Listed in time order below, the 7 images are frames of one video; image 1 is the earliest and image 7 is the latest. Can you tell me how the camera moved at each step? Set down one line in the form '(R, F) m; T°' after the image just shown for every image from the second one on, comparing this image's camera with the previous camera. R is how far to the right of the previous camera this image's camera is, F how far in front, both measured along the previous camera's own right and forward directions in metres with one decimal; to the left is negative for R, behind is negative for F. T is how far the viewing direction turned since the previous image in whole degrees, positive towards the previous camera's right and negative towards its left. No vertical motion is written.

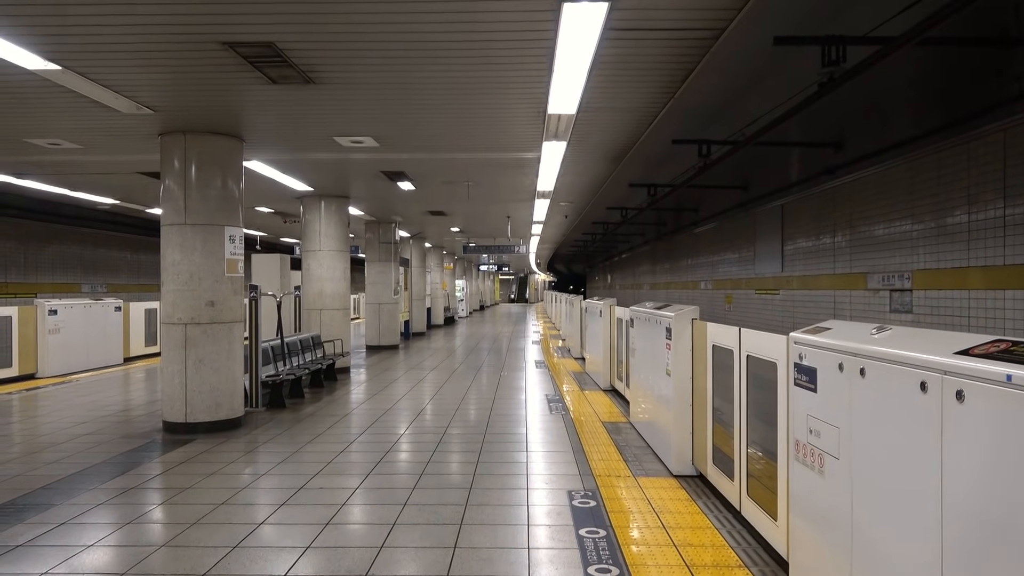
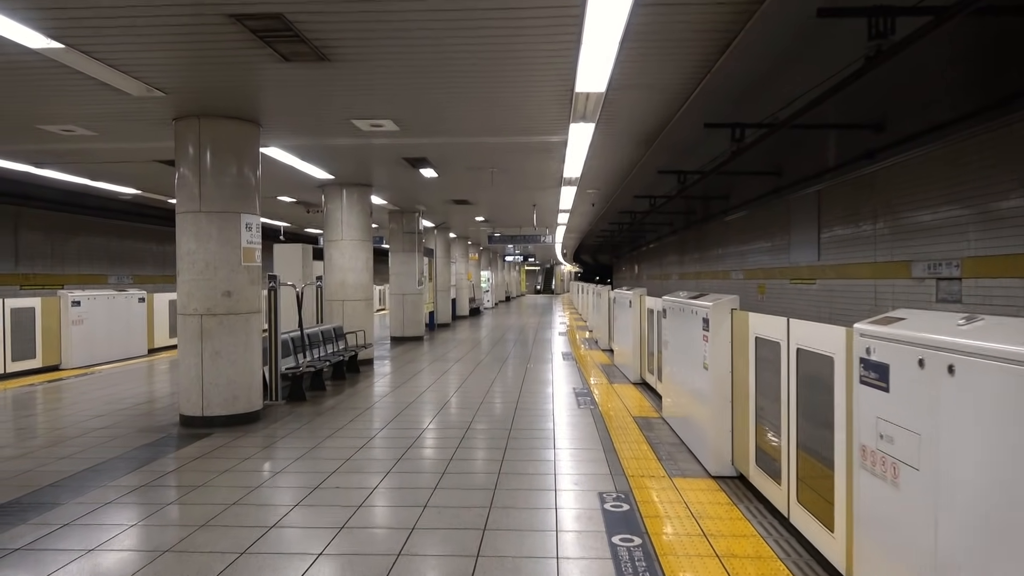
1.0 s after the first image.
(0.0, +0.3) m; -2°
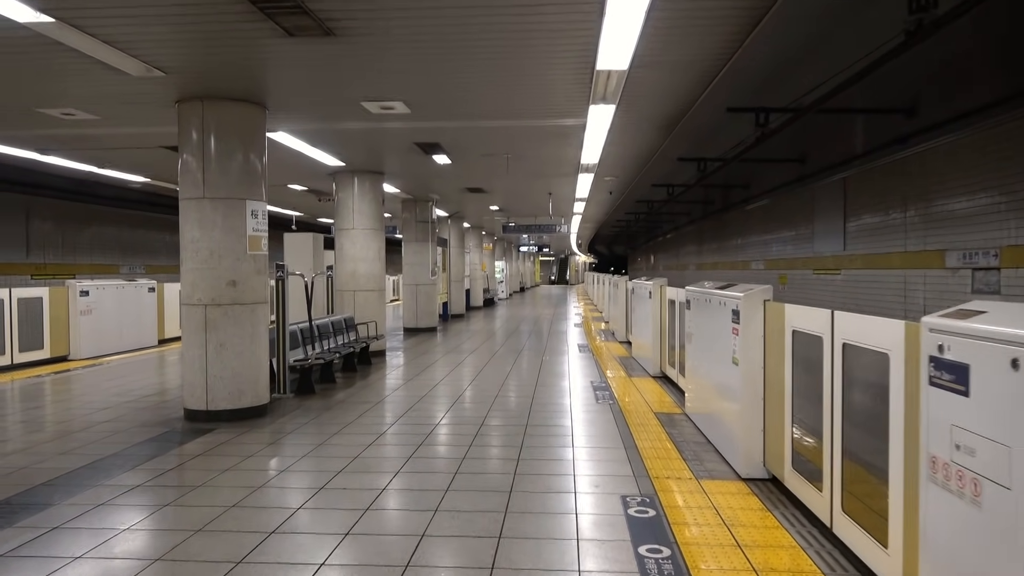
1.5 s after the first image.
(0.0, +0.3) m; -1°
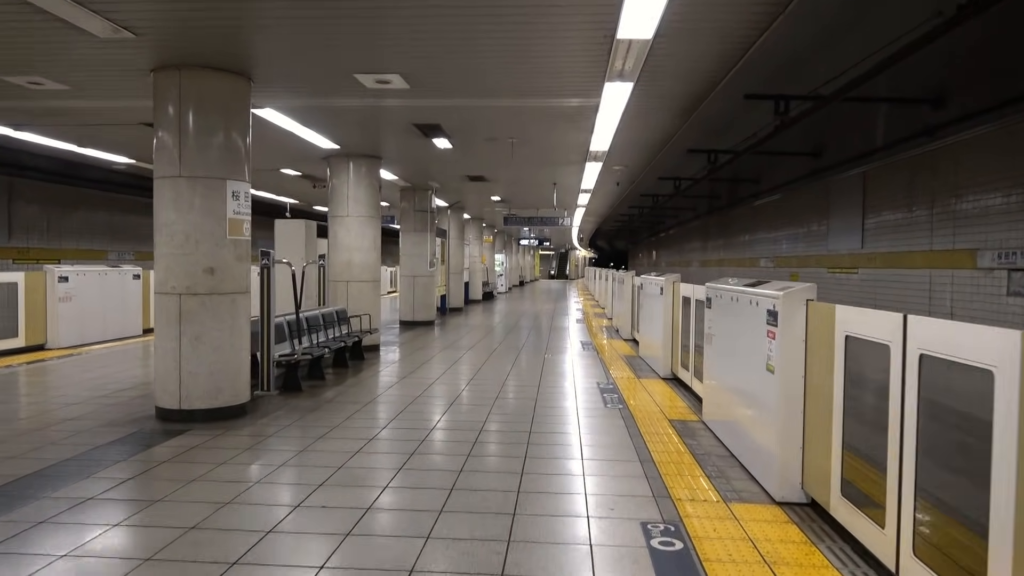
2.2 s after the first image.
(0.0, +0.5) m; 0°
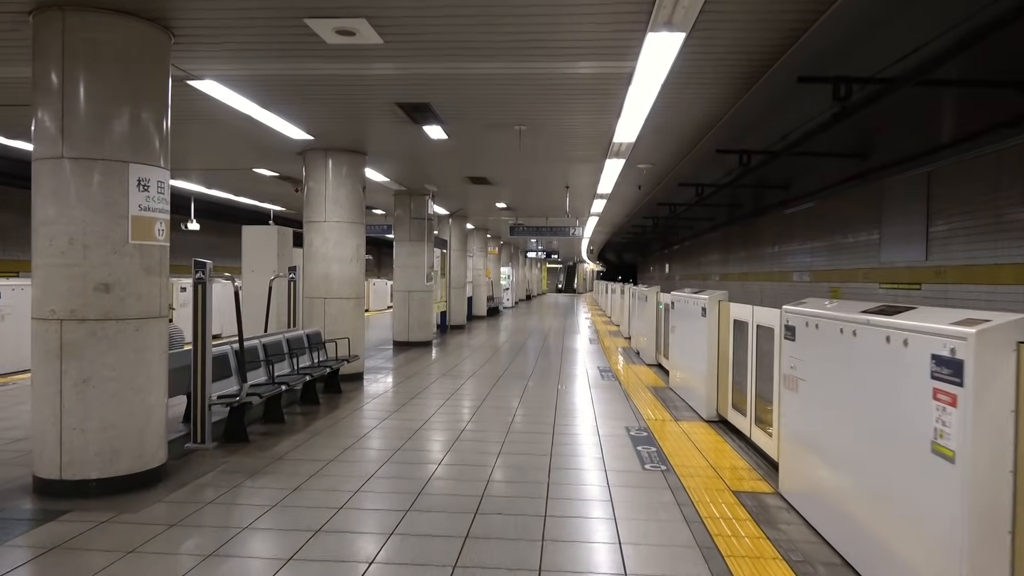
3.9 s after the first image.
(0.0, +1.4) m; 0°
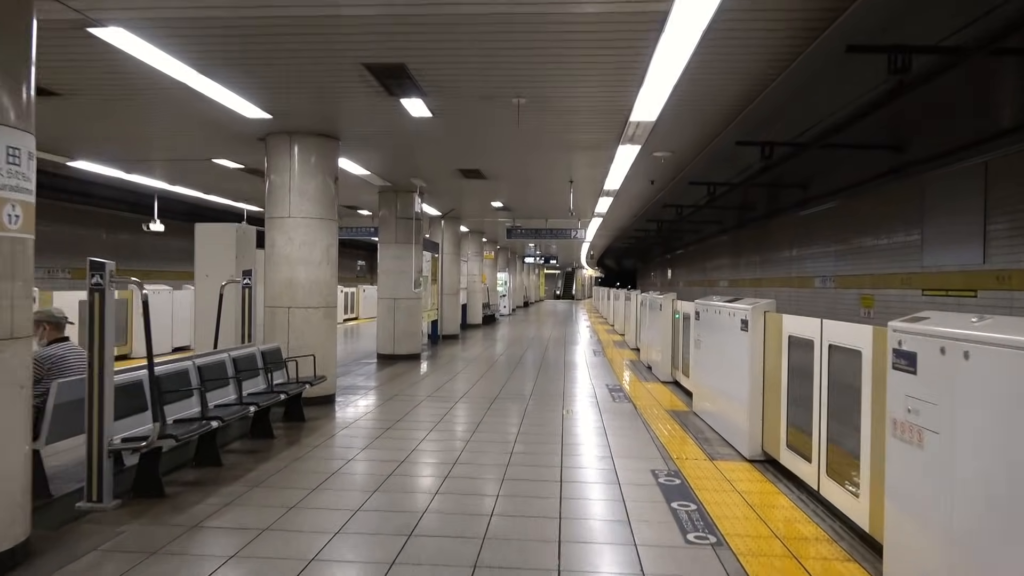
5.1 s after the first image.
(0.0, +1.1) m; 0°
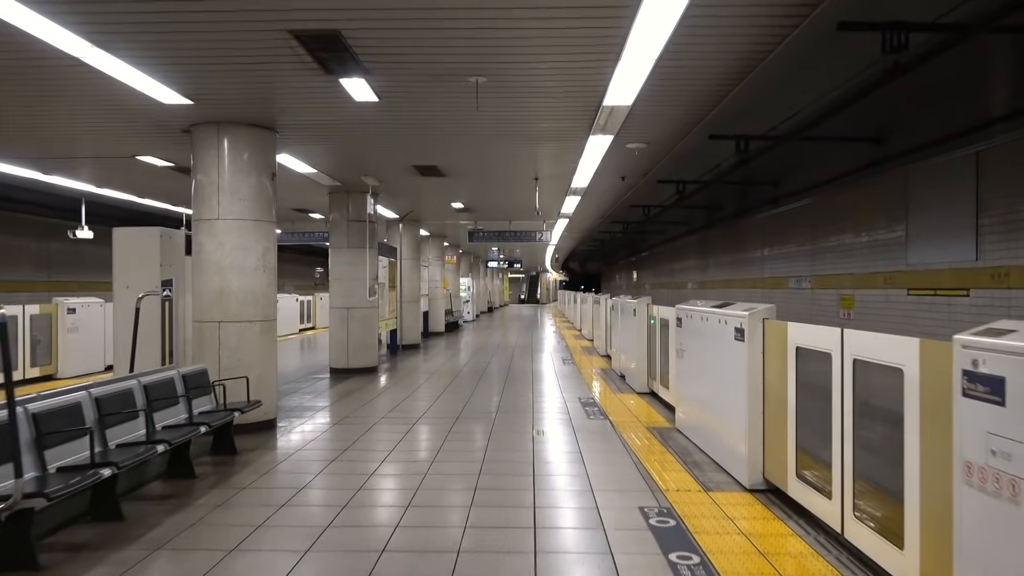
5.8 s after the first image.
(0.0, +0.7) m; +3°
